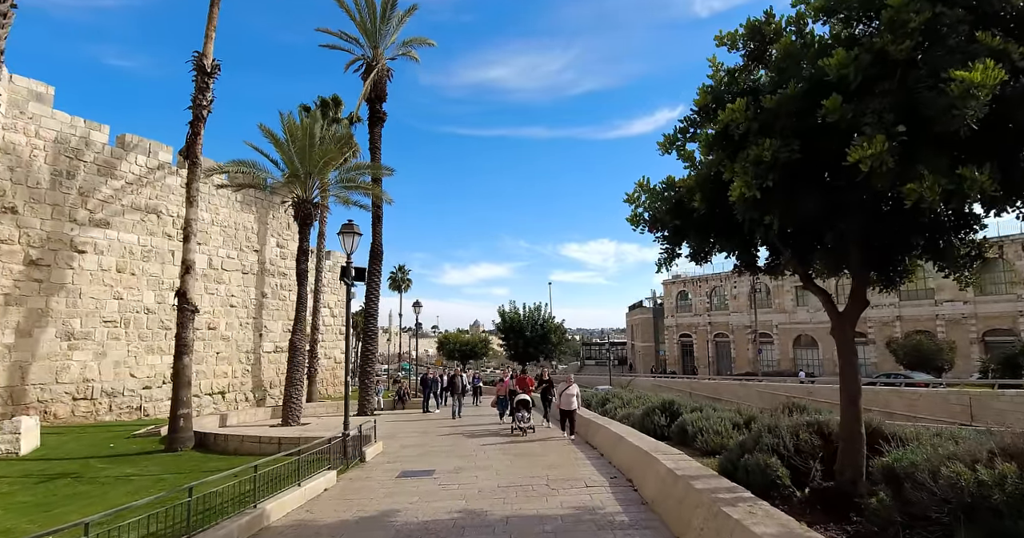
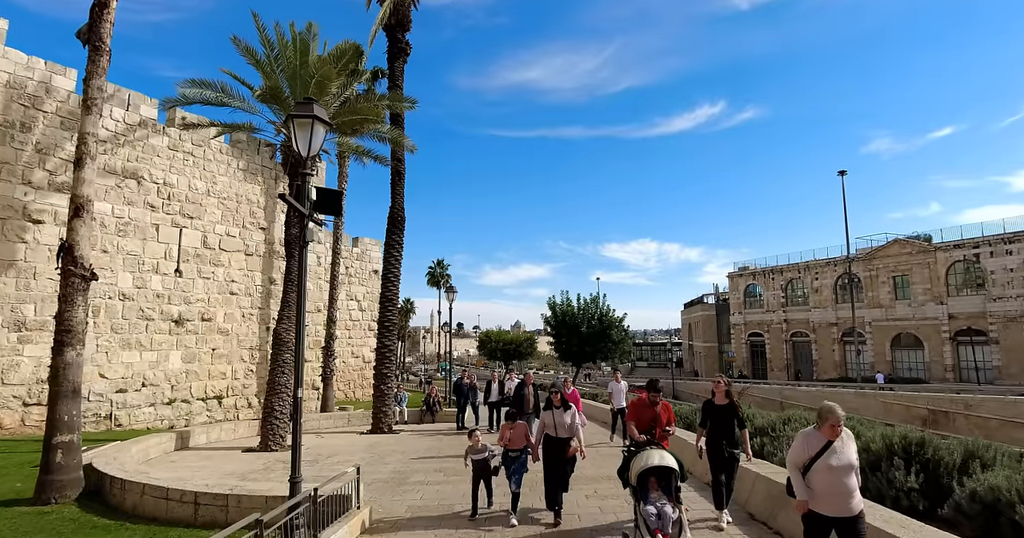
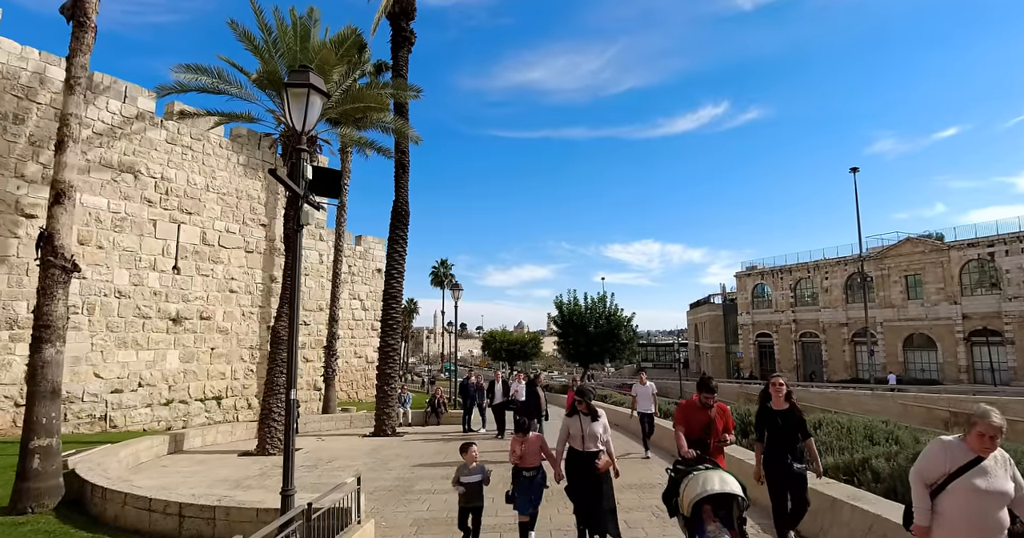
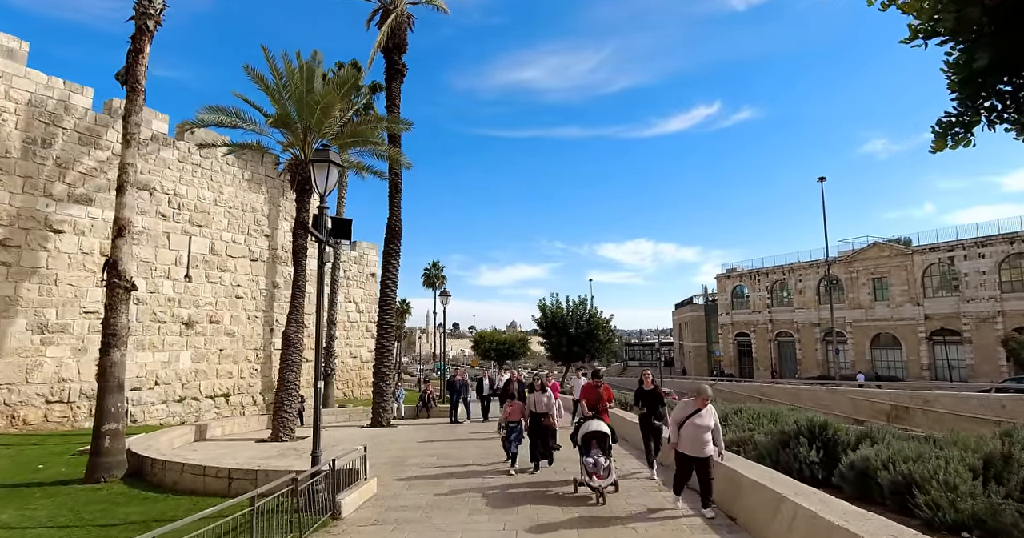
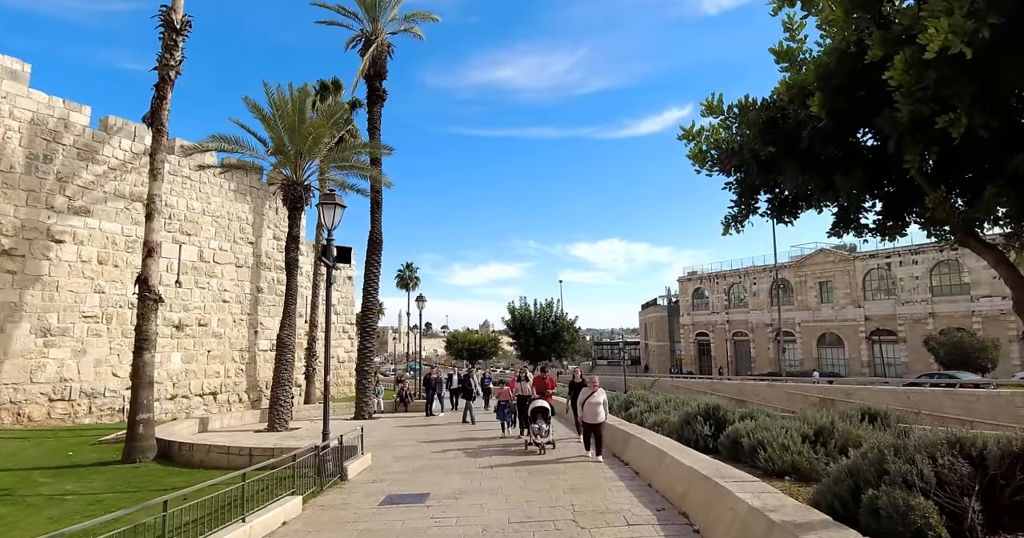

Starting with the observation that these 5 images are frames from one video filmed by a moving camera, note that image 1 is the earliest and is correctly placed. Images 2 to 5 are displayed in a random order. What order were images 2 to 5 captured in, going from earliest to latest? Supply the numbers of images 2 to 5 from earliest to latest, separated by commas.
5, 4, 2, 3
